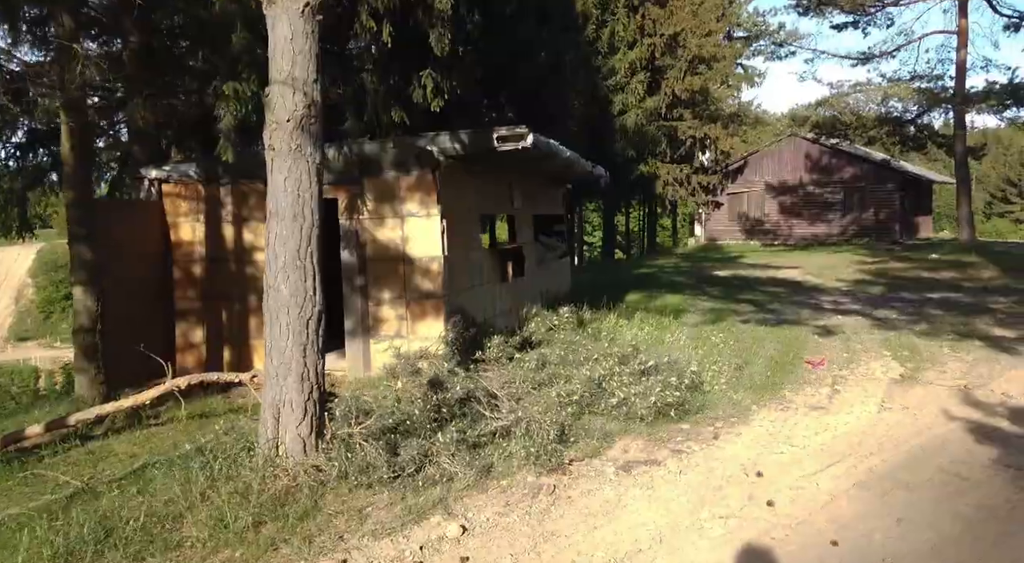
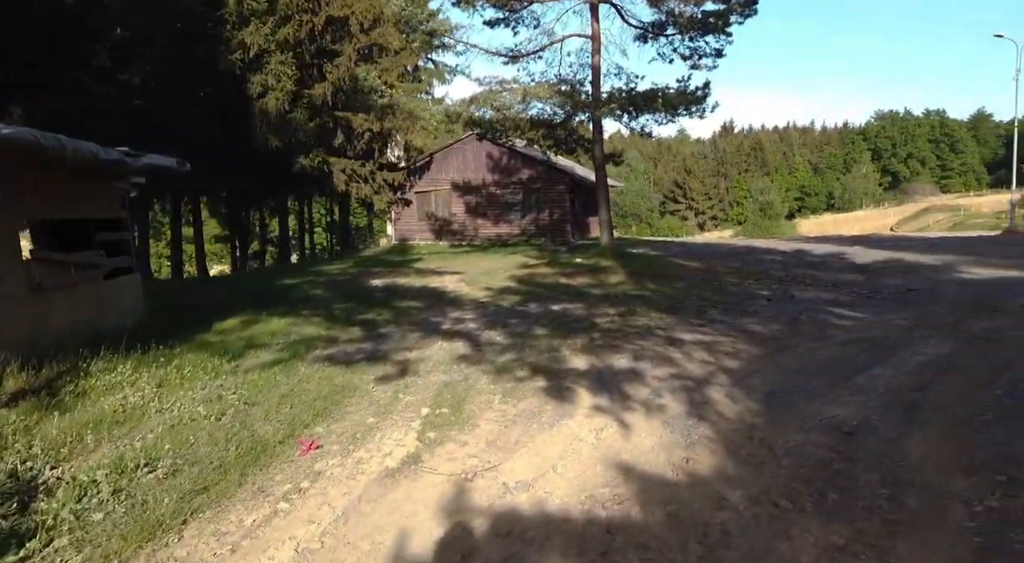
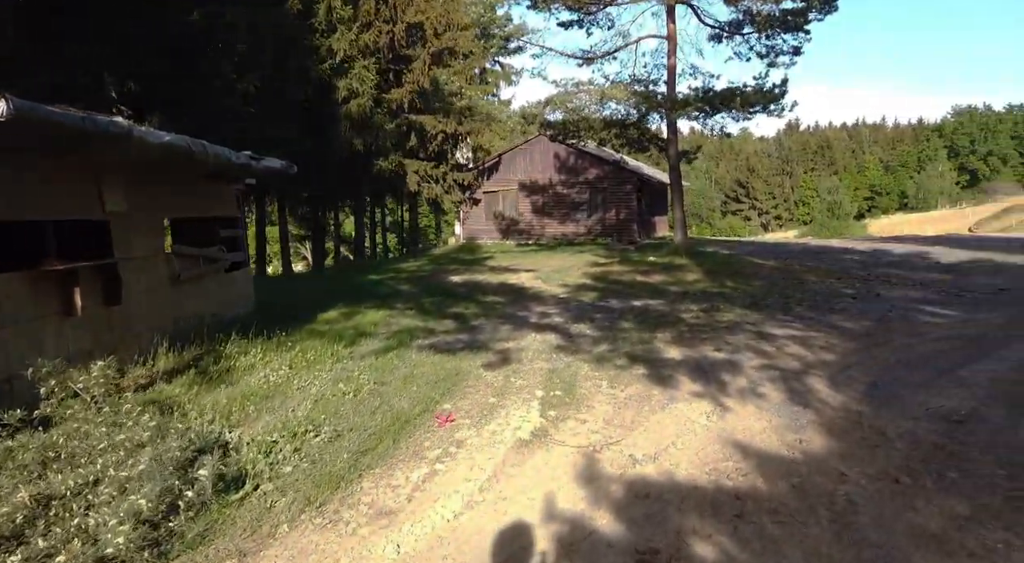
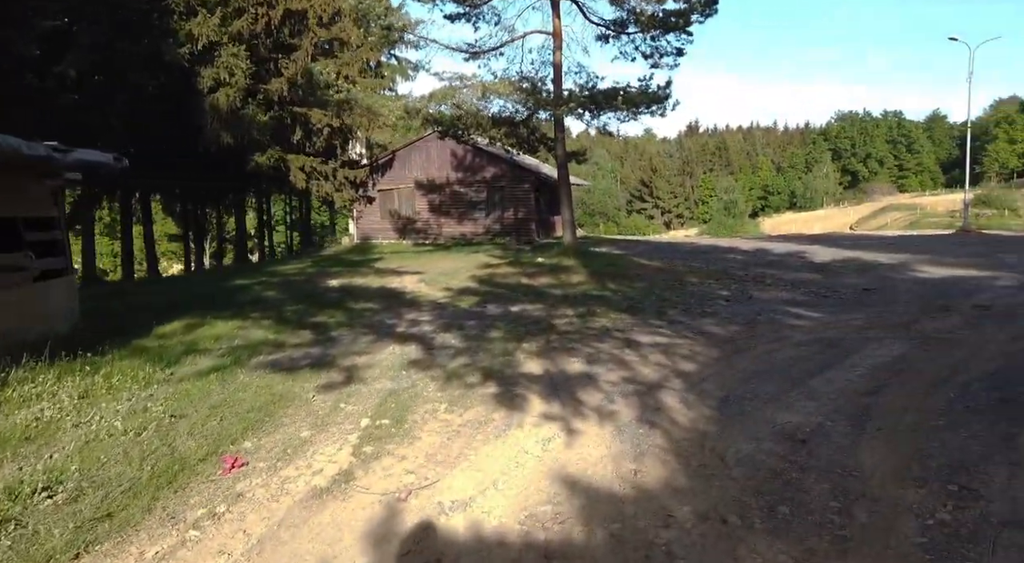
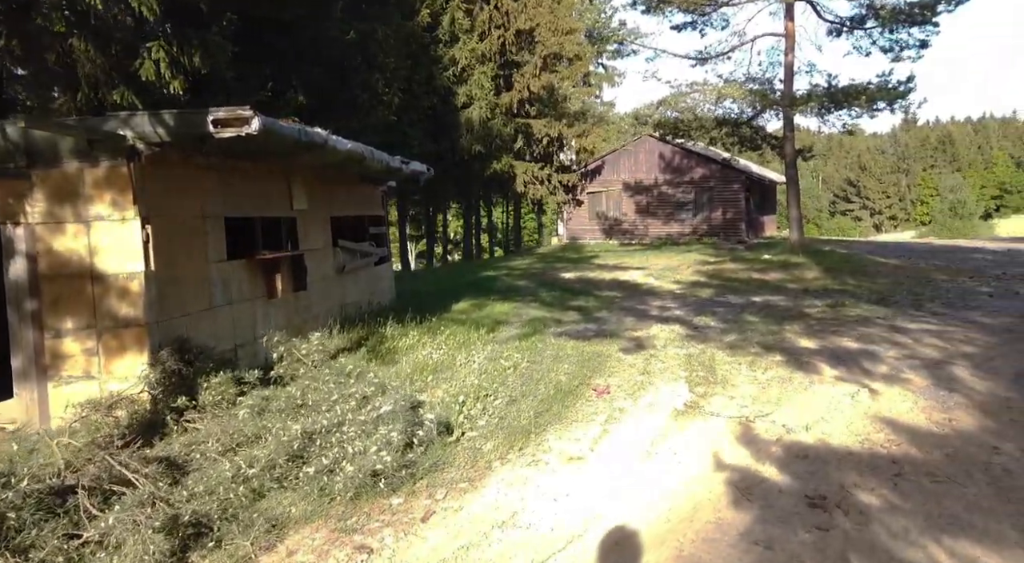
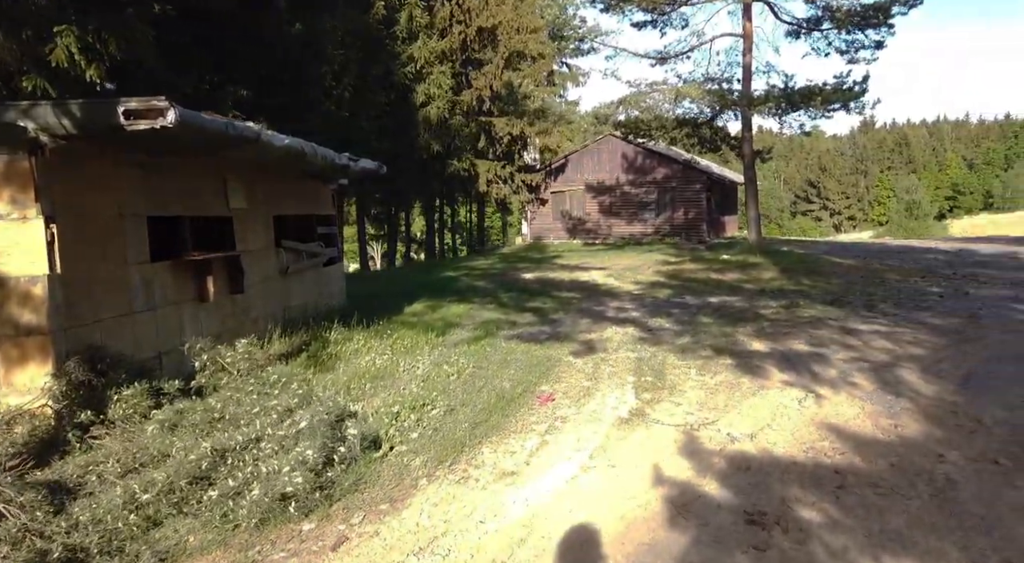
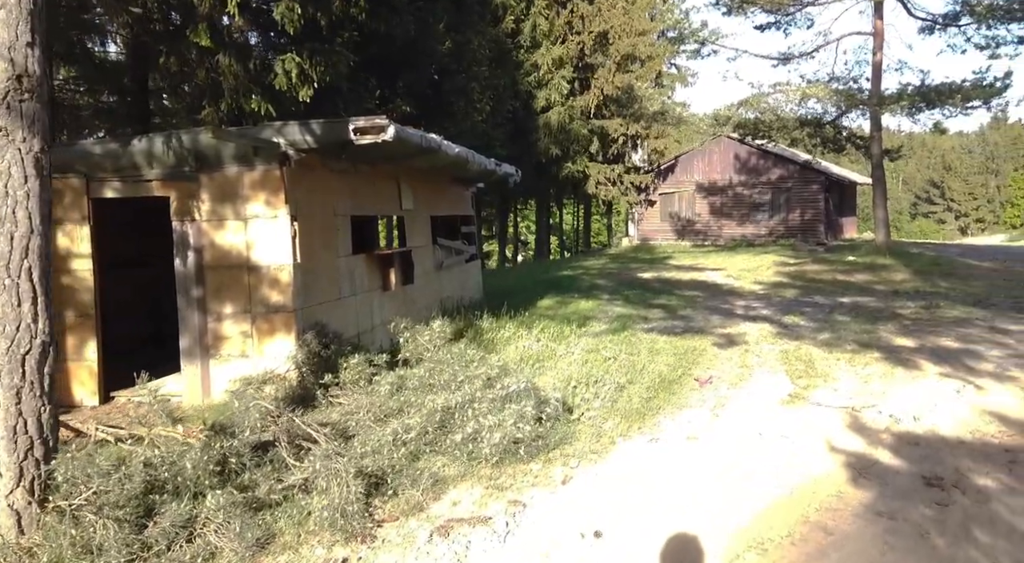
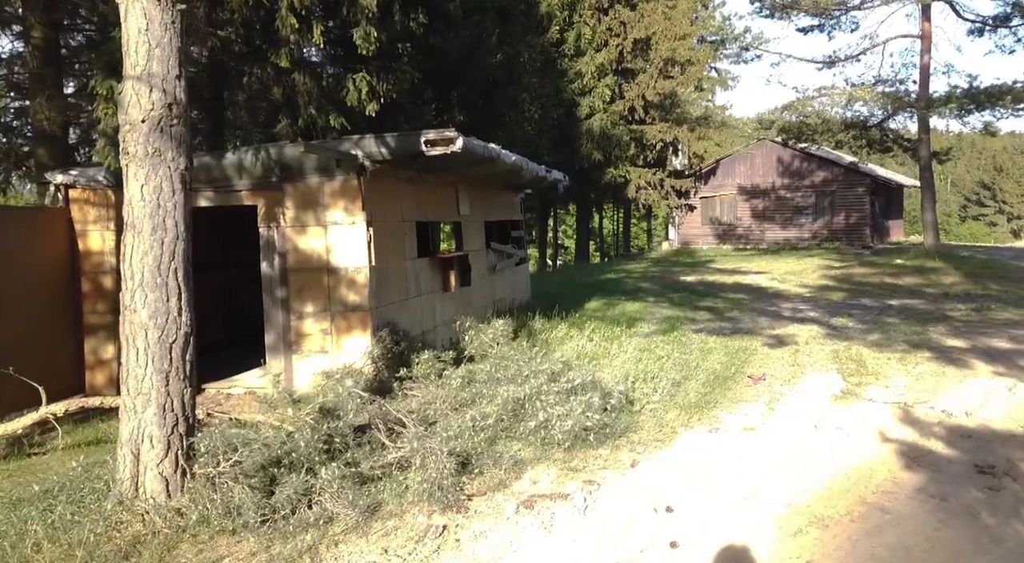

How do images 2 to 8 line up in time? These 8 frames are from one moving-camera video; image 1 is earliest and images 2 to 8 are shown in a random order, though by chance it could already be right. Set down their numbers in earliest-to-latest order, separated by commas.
8, 7, 5, 6, 3, 2, 4
